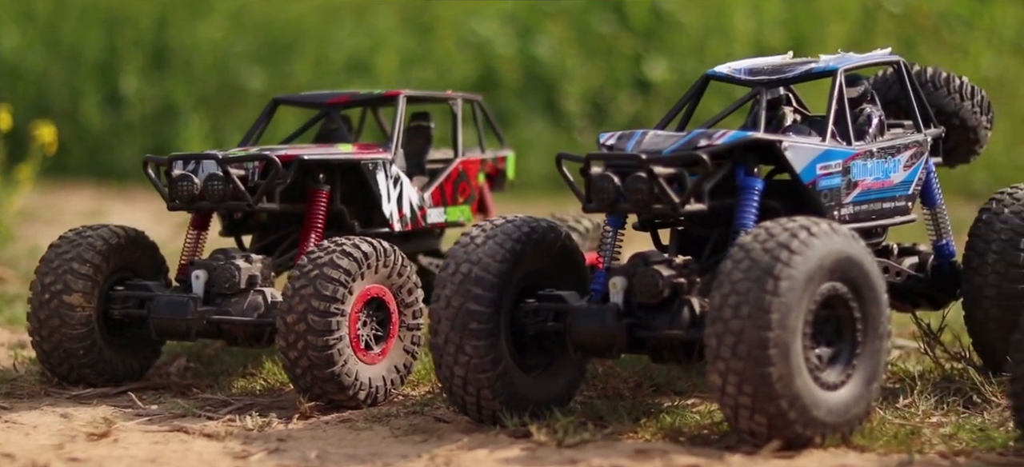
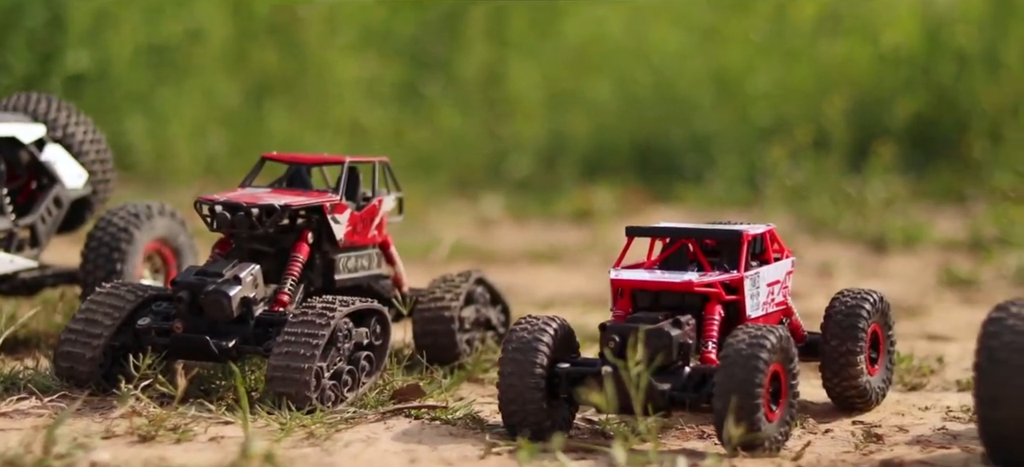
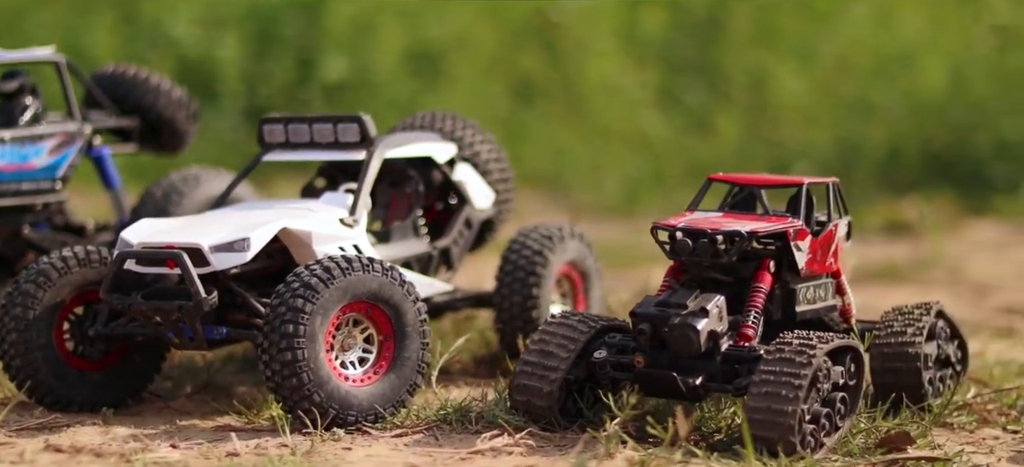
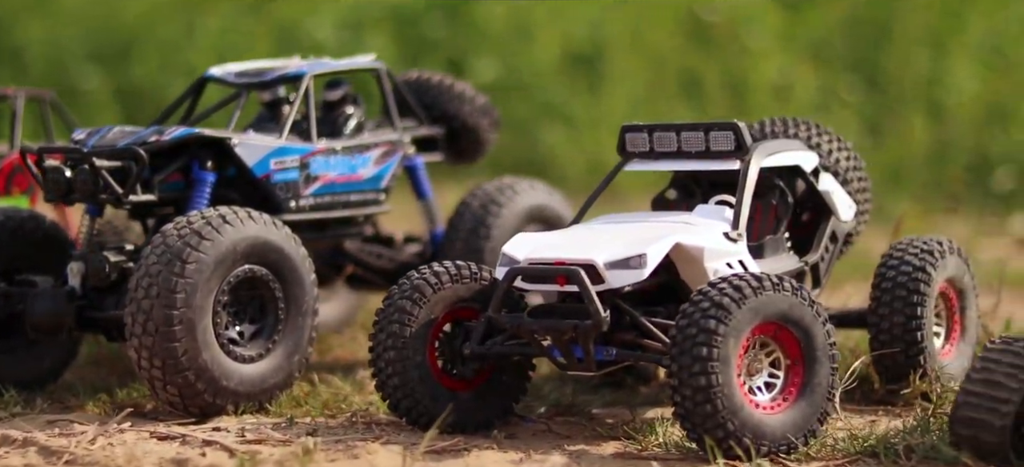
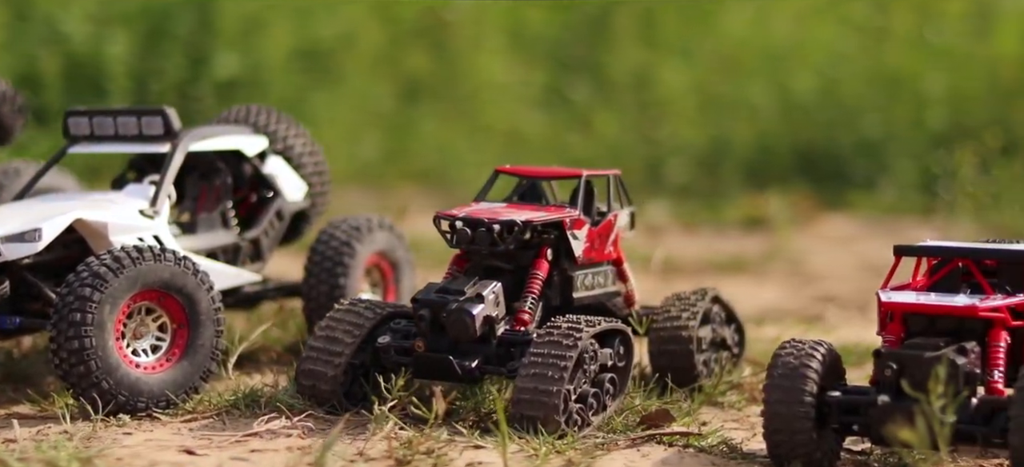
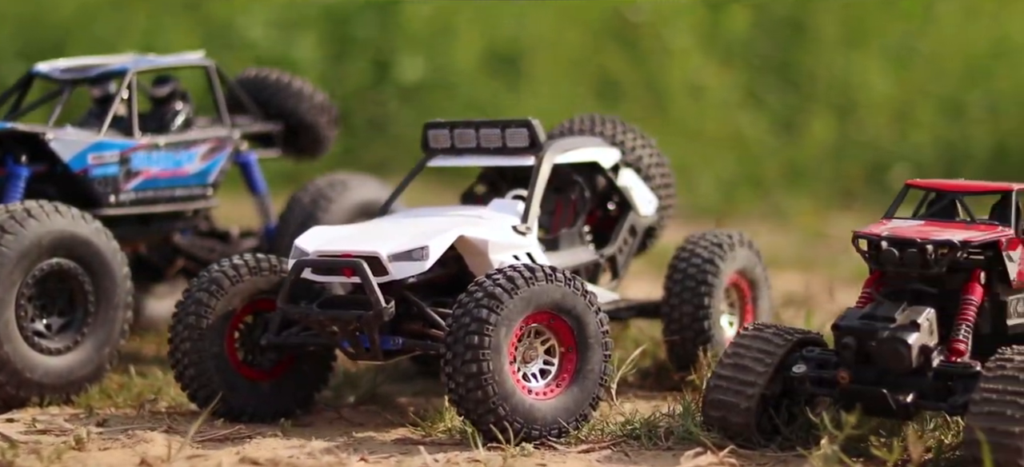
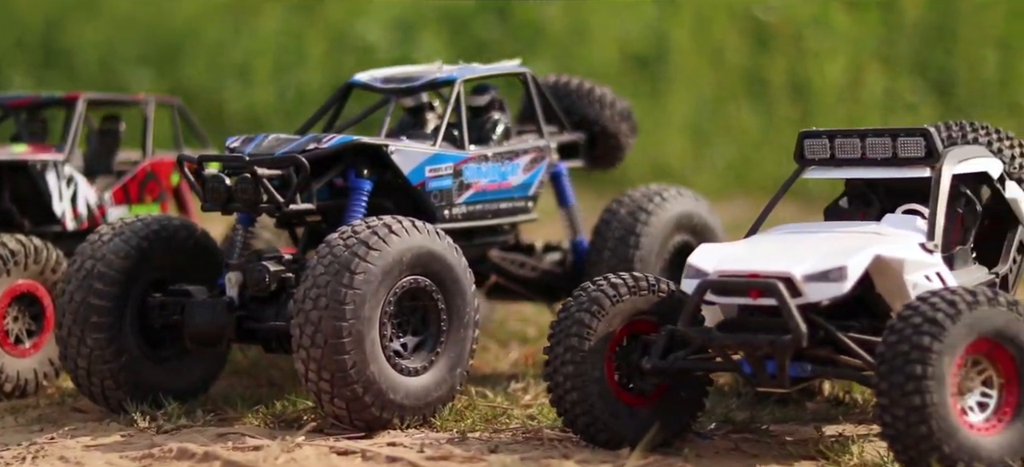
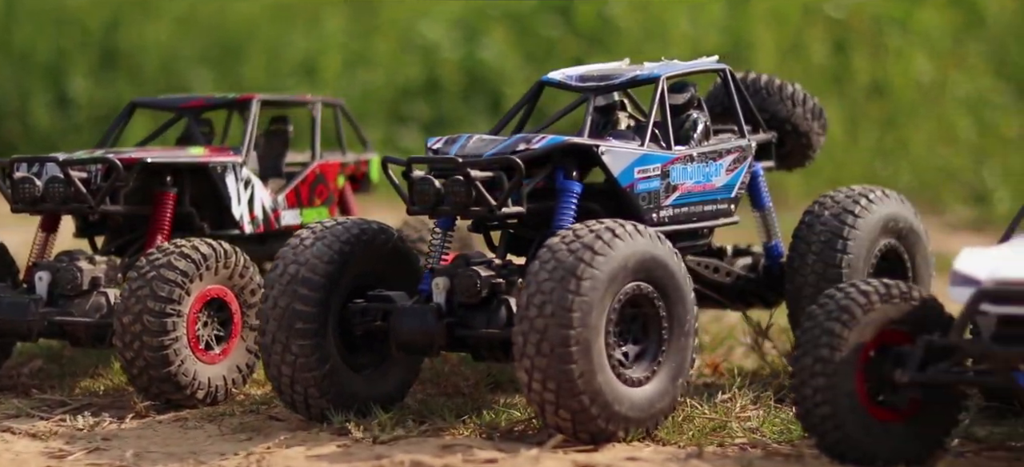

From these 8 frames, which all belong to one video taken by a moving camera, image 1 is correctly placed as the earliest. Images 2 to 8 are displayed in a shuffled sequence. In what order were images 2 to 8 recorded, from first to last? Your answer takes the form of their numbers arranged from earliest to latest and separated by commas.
8, 7, 4, 6, 3, 5, 2
